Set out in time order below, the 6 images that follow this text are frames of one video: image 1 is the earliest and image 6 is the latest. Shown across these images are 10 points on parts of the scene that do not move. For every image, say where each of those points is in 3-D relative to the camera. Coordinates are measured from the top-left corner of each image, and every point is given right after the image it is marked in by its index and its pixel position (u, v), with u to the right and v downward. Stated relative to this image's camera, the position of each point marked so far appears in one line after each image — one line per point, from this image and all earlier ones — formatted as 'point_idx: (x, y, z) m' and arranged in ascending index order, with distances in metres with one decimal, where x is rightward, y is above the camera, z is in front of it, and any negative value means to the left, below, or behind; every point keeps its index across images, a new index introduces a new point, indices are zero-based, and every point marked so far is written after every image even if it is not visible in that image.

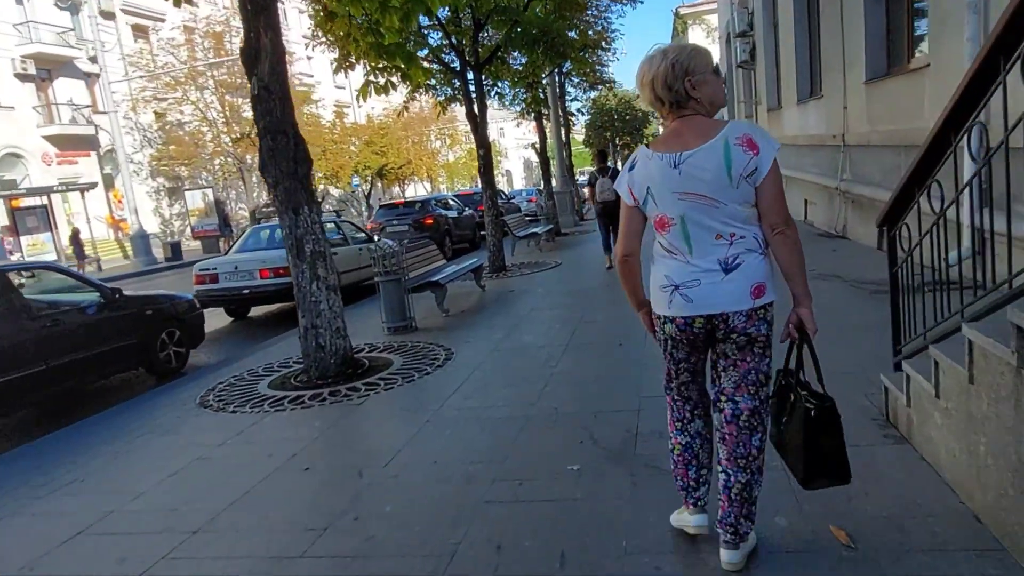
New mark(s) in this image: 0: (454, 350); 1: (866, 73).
0: (-0.6, -0.6, +6.8) m
1: (+5.0, +3.1, +9.9) m
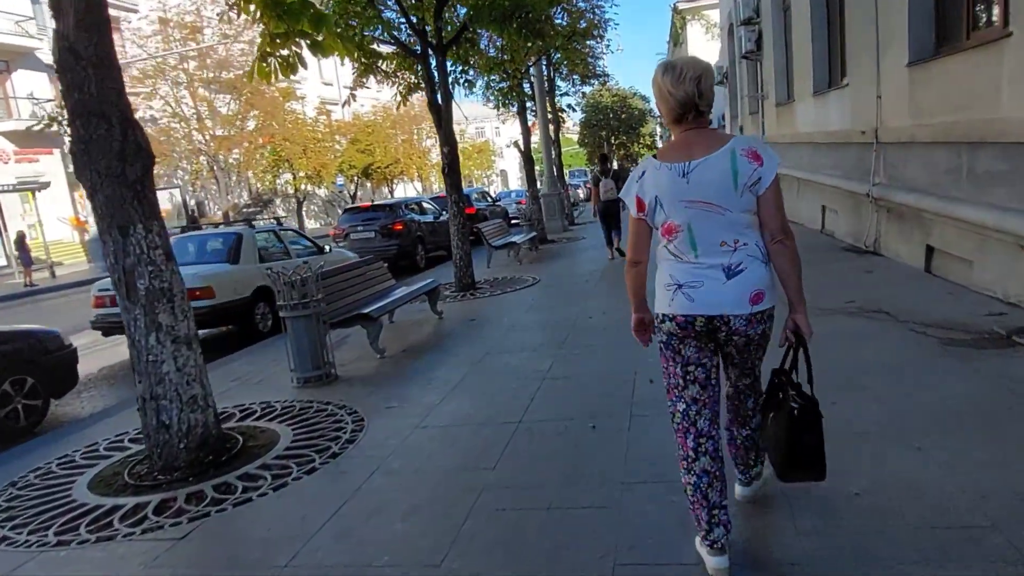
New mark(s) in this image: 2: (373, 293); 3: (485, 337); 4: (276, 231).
0: (-1.0, -0.9, +4.9) m
1: (+4.6, +2.7, +8.0) m
2: (-1.6, -0.1, +8.2) m
3: (-0.3, -0.5, +7.5) m
4: (-3.8, +0.9, +11.1) m
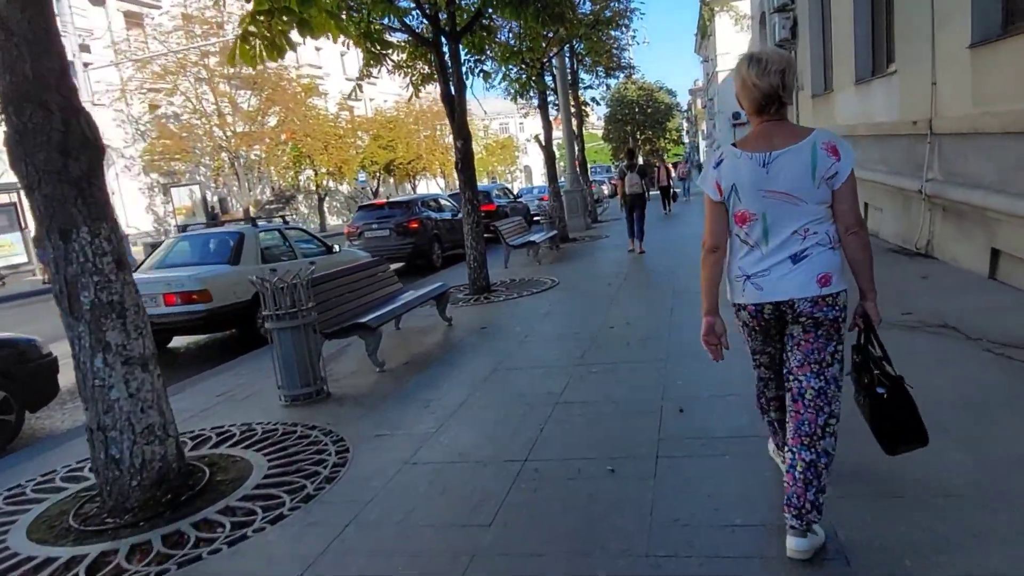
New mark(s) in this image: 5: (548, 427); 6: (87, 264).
0: (-1.0, -1.0, +4.3) m
1: (+4.7, +2.6, +7.2) m
2: (-1.5, -0.1, +7.6) m
3: (-0.2, -0.6, +6.8) m
4: (-3.5, +0.9, +10.5) m
5: (+0.2, -0.9, +4.3) m
6: (-2.2, +0.1, +3.7) m
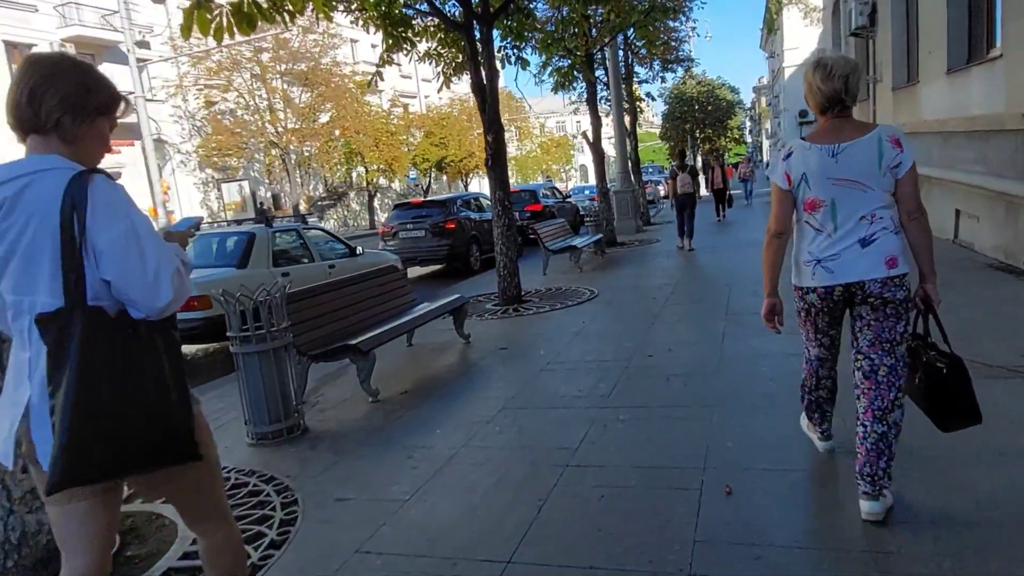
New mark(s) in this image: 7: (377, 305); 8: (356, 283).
0: (-1.0, -1.2, +3.4) m
1: (+5.0, +2.4, +5.8) m
2: (-1.2, -0.2, +6.7) m
3: (0.0, -0.7, +5.8) m
4: (-3.0, +0.8, +9.8) m
5: (+0.2, -1.0, +3.3) m
6: (-2.3, 0.0, +2.8) m
7: (-1.3, -0.2, +6.7) m
8: (-1.4, 0.0, +6.3) m
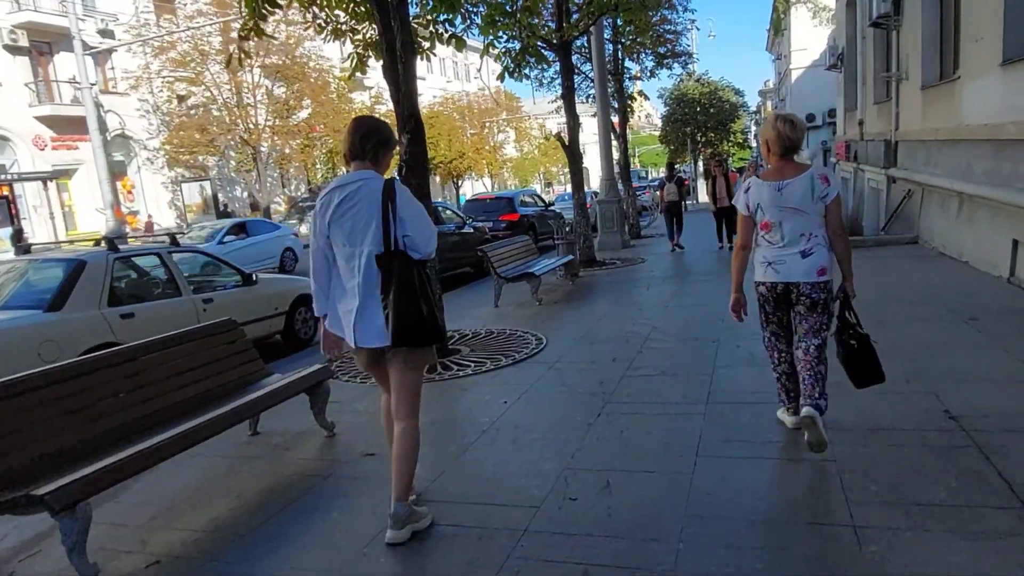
0: (-1.9, -1.6, +1.2) m
1: (+4.2, +1.8, +3.5) m
2: (-2.1, -0.7, +4.5) m
3: (-0.8, -1.2, +3.6) m
4: (-3.8, +0.4, +7.6) m
5: (-0.7, -1.5, +1.0) m
6: (-3.1, -0.4, +0.6) m
7: (-2.1, -0.6, +4.4) m
8: (-2.2, -0.4, +4.1) m
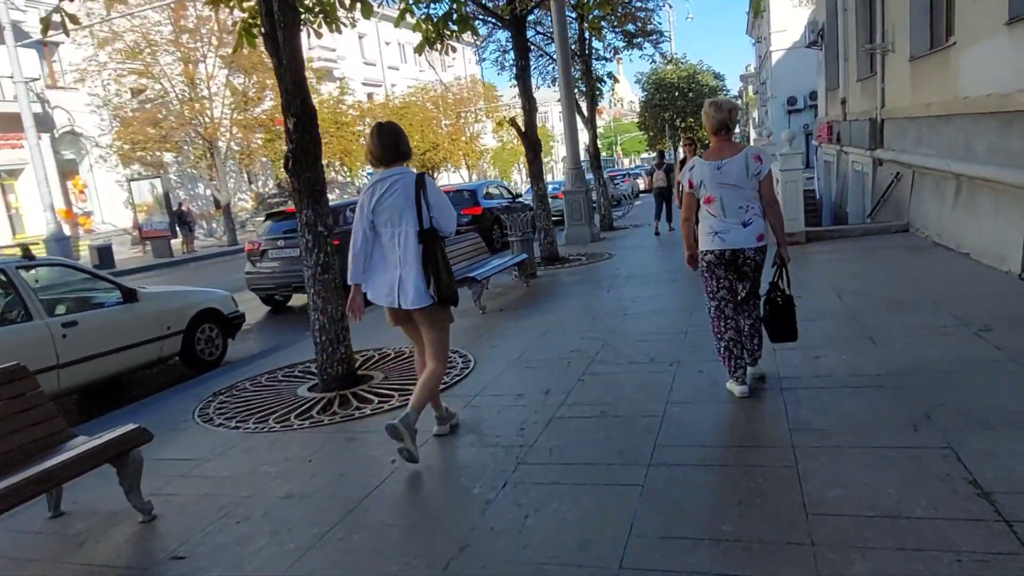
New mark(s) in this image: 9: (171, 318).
0: (-2.4, -1.9, -0.1) m
1: (+3.5, +1.7, +2.3) m
2: (-2.7, -0.9, +3.2) m
3: (-1.4, -1.4, +2.3) m
4: (-4.5, +0.2, +6.3) m
5: (-1.2, -1.7, -0.2) m
6: (-3.7, -0.7, -0.7) m
7: (-2.8, -0.8, +3.2) m
8: (-2.9, -0.6, +2.8) m
9: (-3.7, -0.3, +7.5) m
